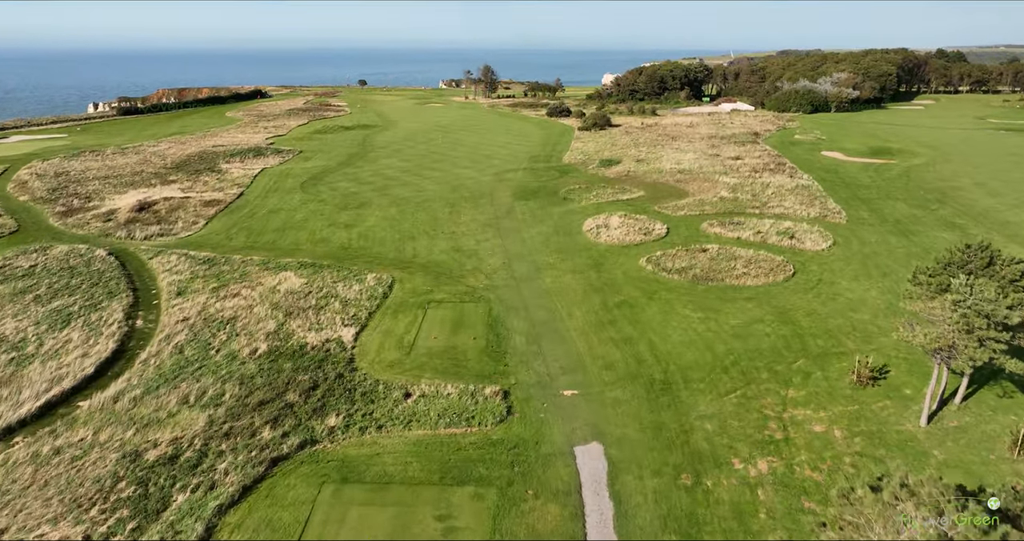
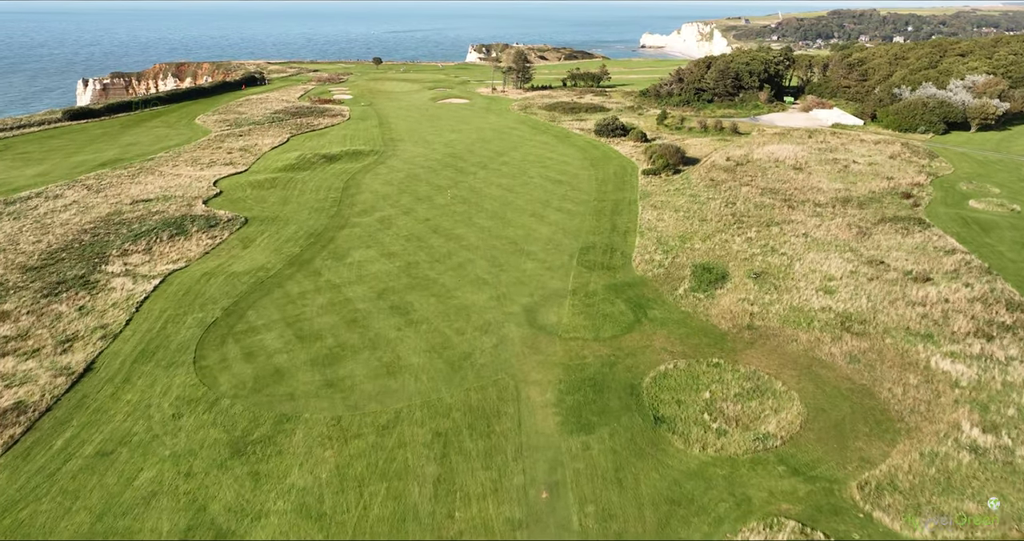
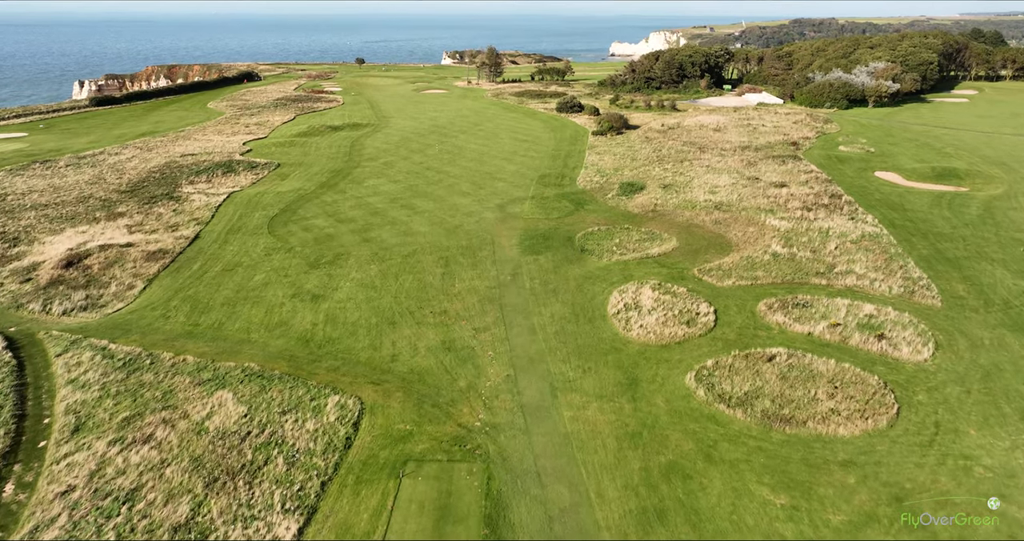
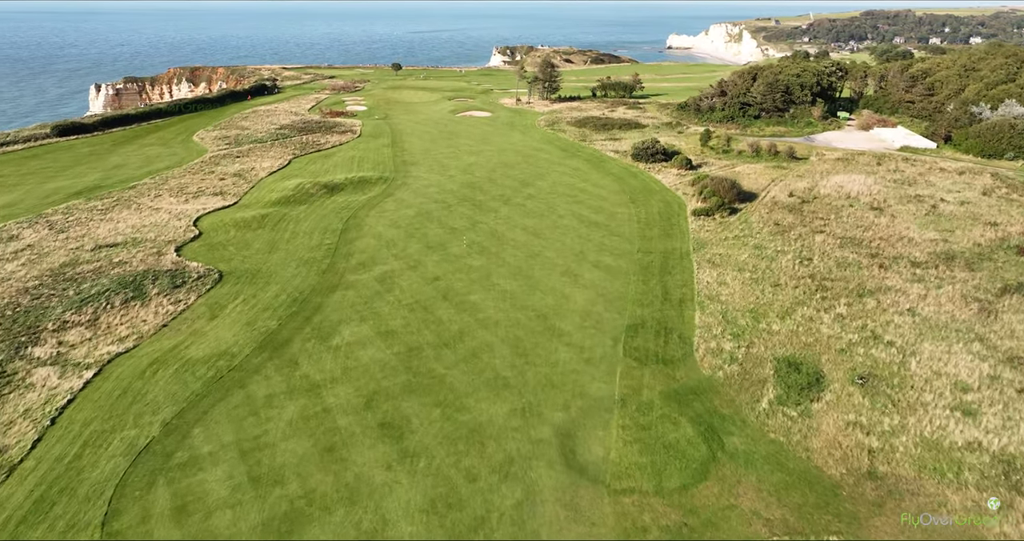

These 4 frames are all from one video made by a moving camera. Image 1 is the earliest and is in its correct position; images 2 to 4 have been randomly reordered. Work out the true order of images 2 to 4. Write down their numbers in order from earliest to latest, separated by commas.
3, 2, 4
